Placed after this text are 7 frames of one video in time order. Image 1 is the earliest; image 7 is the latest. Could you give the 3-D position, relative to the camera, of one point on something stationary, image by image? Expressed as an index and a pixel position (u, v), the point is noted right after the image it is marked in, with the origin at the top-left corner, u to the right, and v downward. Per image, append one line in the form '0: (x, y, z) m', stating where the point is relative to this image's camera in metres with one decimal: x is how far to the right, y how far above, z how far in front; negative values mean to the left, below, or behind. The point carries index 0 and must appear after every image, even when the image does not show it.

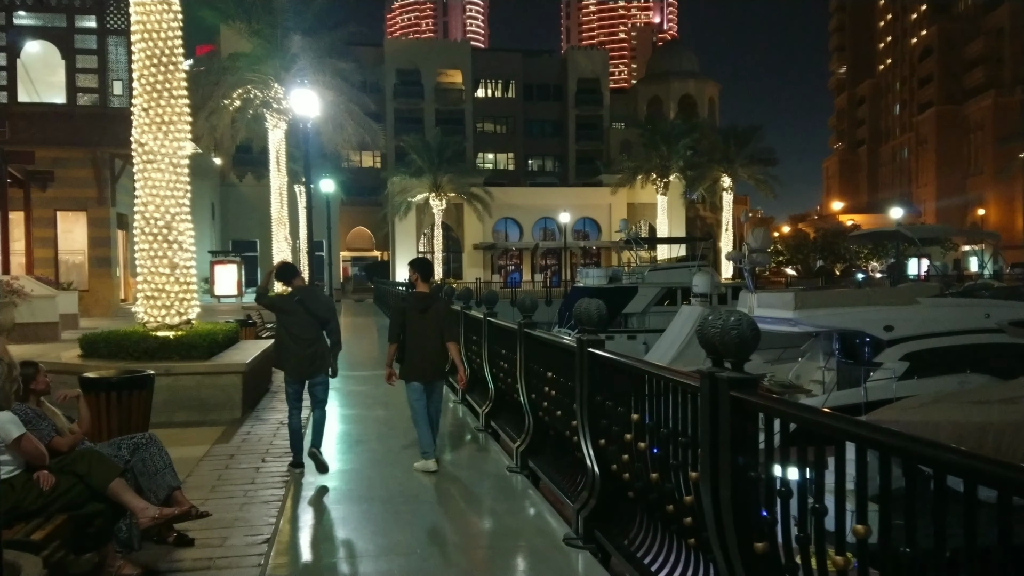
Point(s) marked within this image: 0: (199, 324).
0: (-3.5, -0.4, +9.8) m
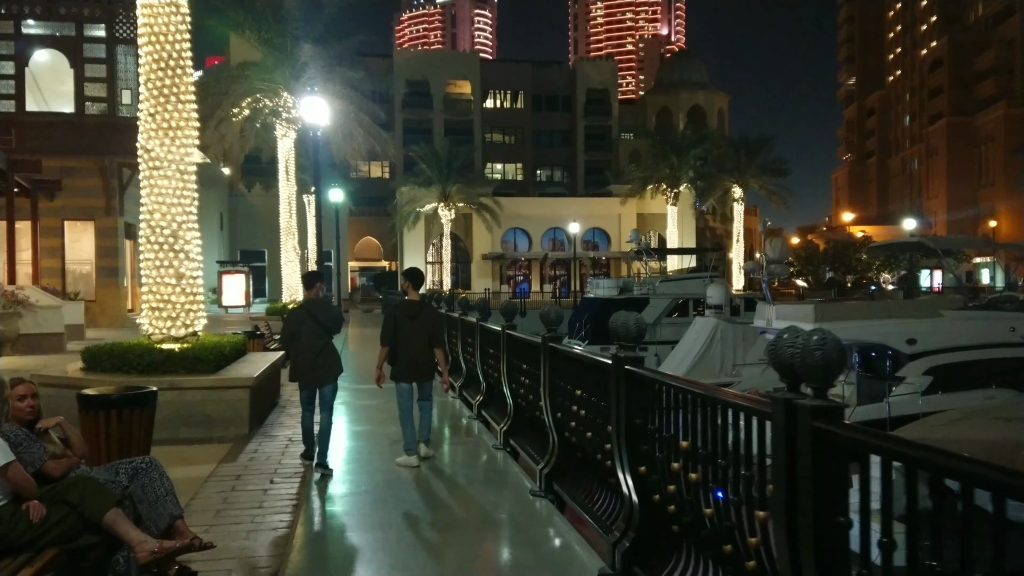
0: (-3.4, -0.5, +9.5) m
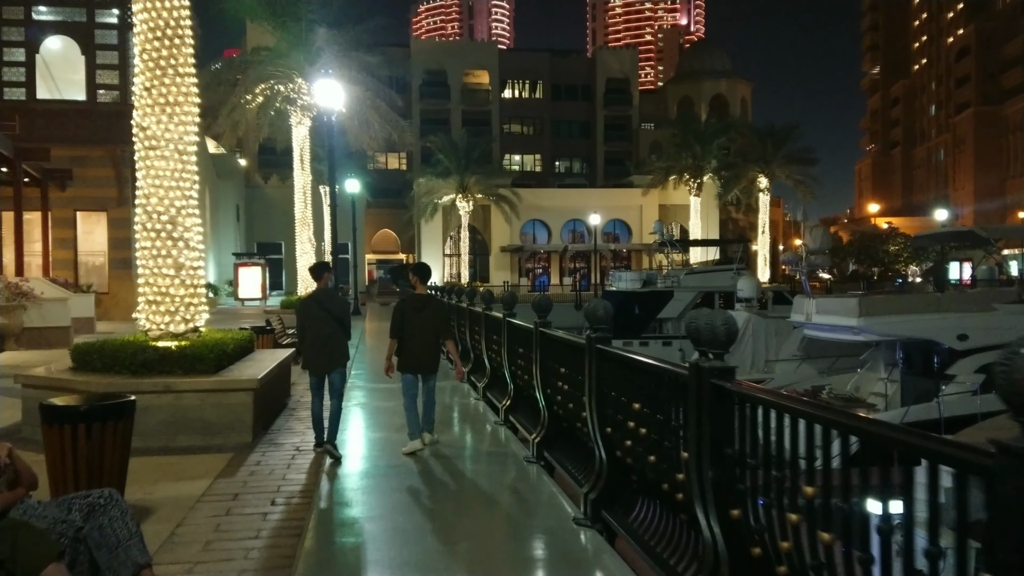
0: (-3.1, -0.4, +8.7) m
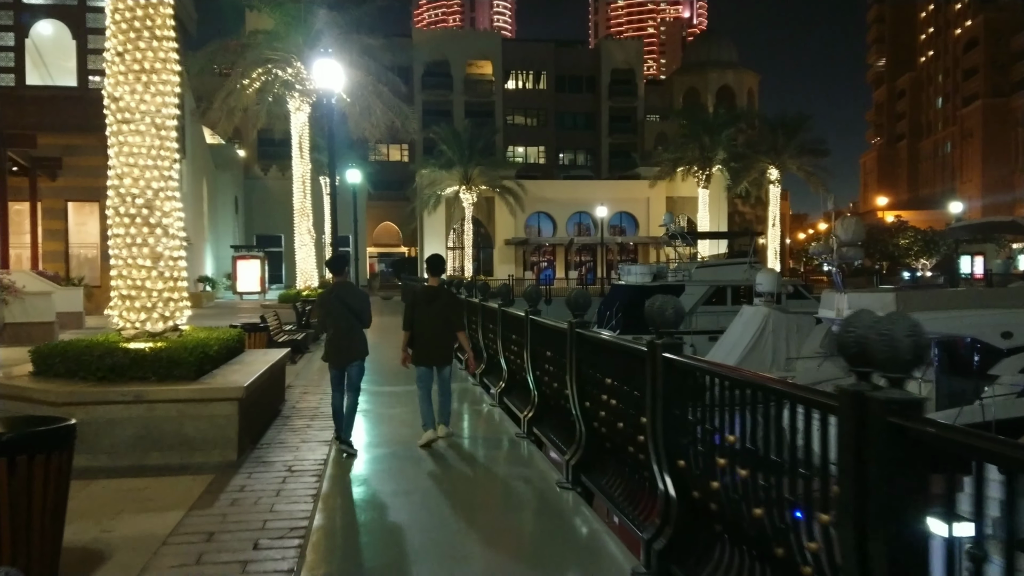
0: (-2.9, -0.4, +7.8) m
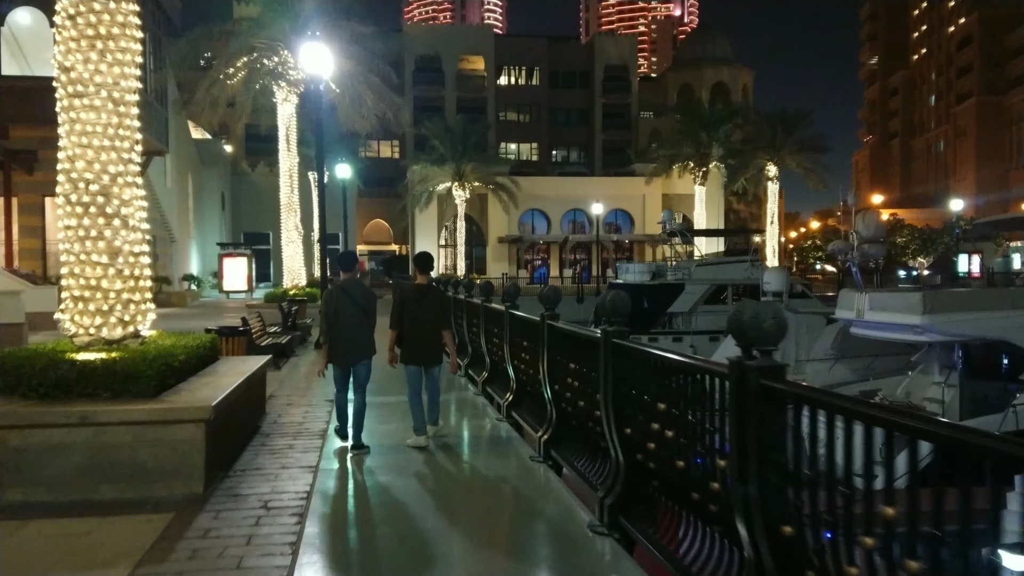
0: (-2.8, -0.4, +6.8) m
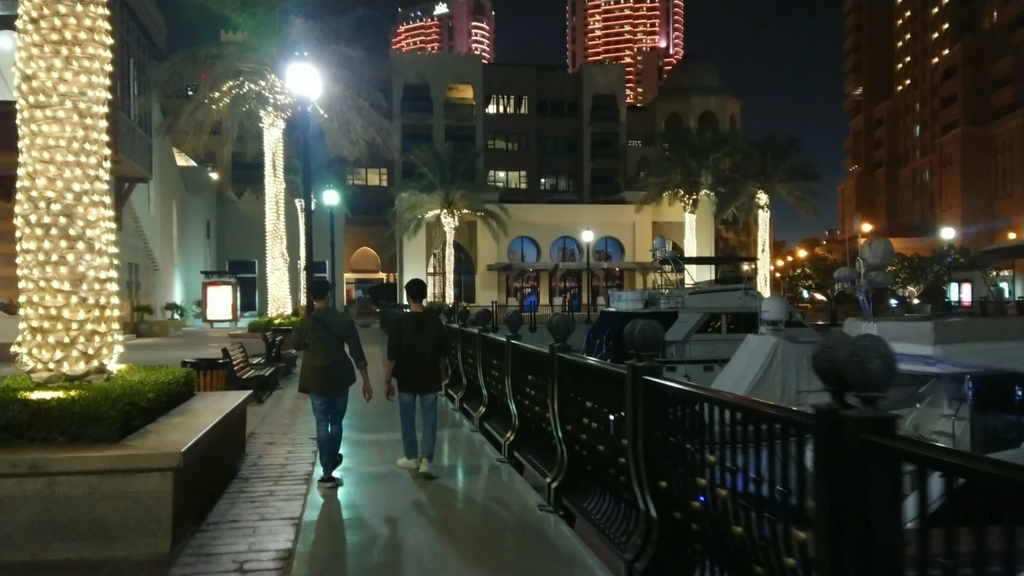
0: (-2.8, -0.6, +6.2) m
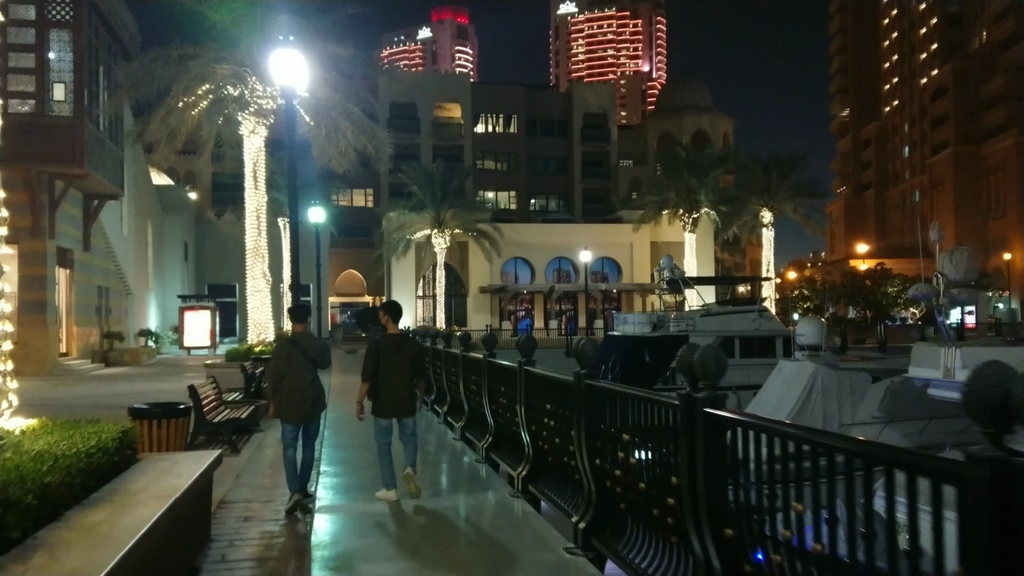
0: (-2.3, -0.7, +4.1) m
